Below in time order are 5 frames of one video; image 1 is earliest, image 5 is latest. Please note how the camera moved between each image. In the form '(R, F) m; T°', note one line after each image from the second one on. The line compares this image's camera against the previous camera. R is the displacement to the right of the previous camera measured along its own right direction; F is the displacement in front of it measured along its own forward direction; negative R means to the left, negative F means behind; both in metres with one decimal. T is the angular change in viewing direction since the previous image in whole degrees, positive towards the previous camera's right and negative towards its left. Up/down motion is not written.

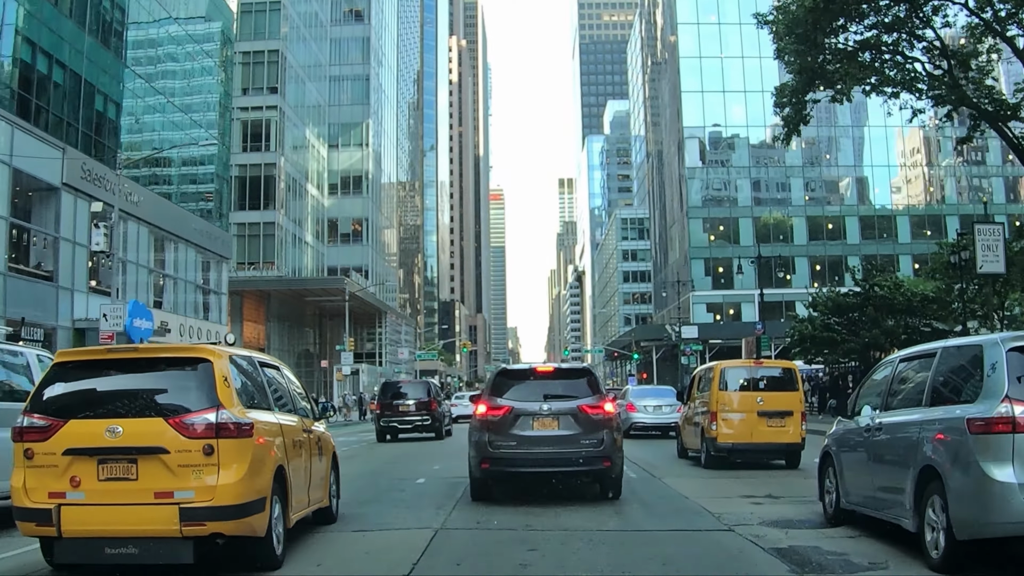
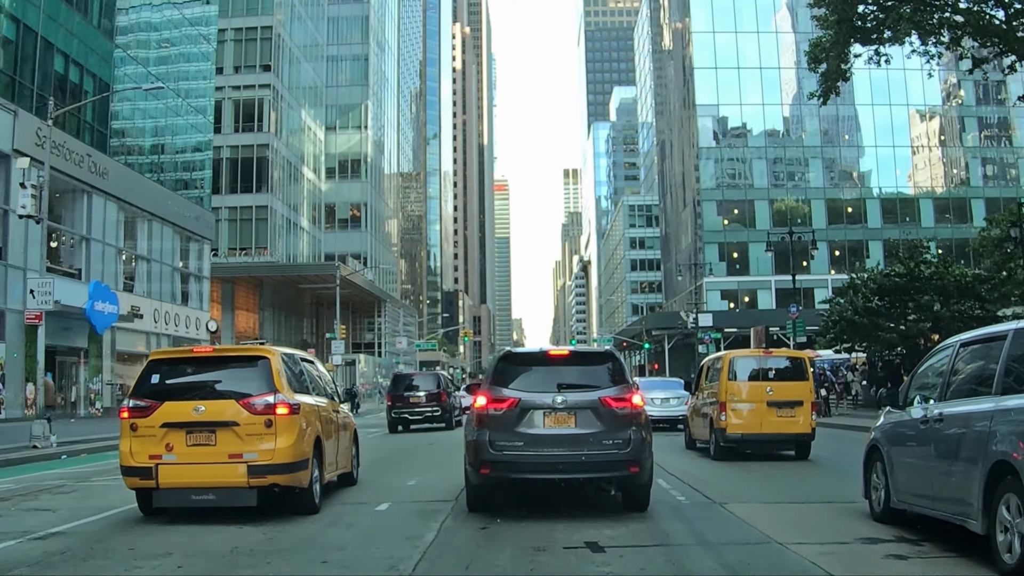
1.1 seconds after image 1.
(0.0, +2.7) m; 0°
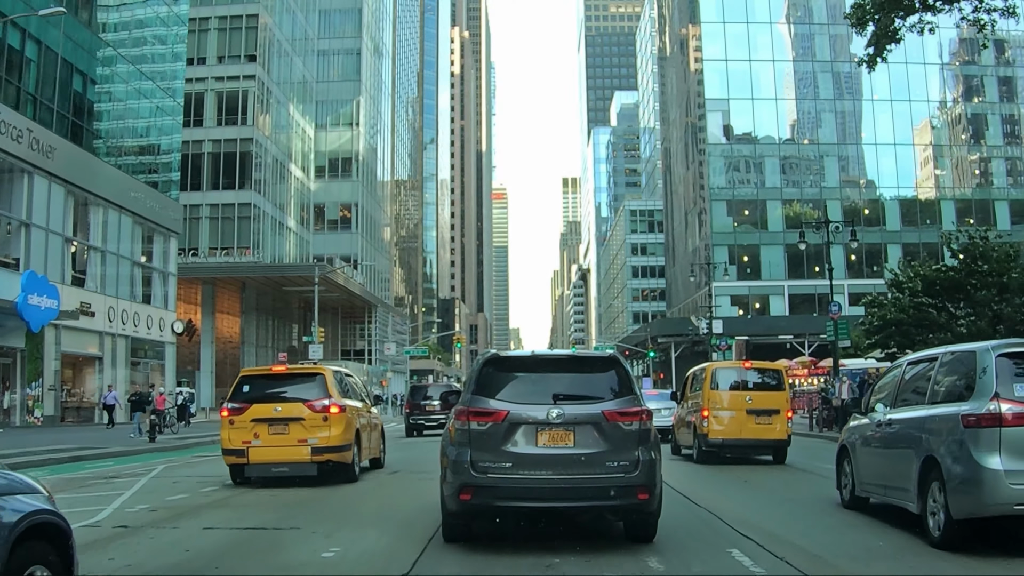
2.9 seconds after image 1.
(+0.1, +3.1) m; 0°
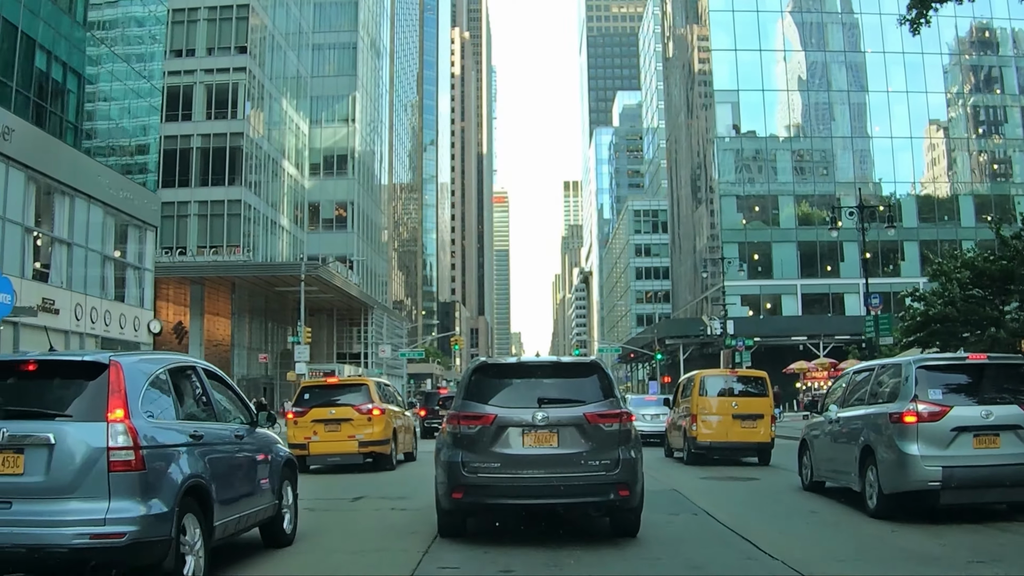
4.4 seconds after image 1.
(0.0, +2.1) m; 0°
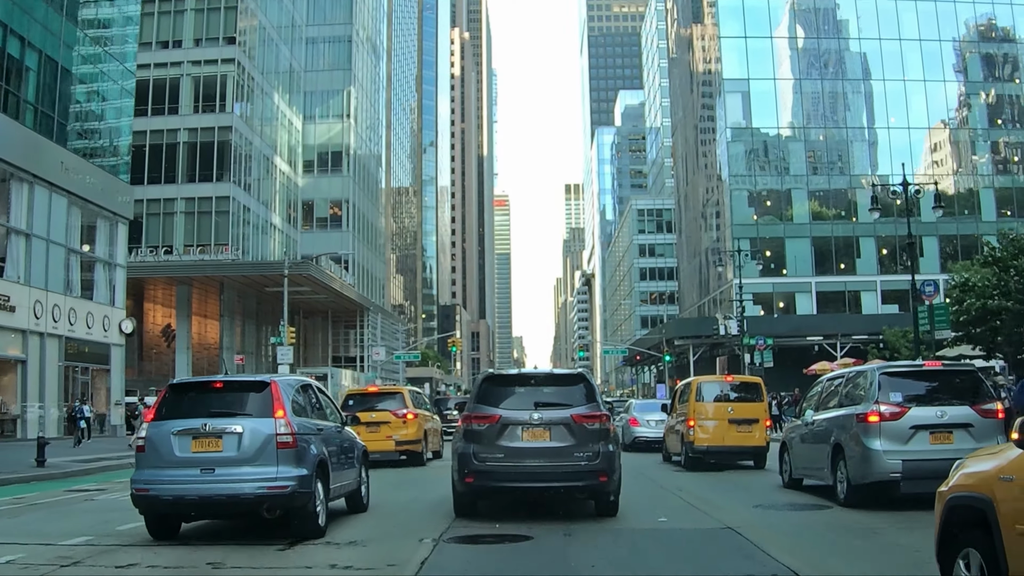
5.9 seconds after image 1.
(0.0, +2.2) m; 0°
